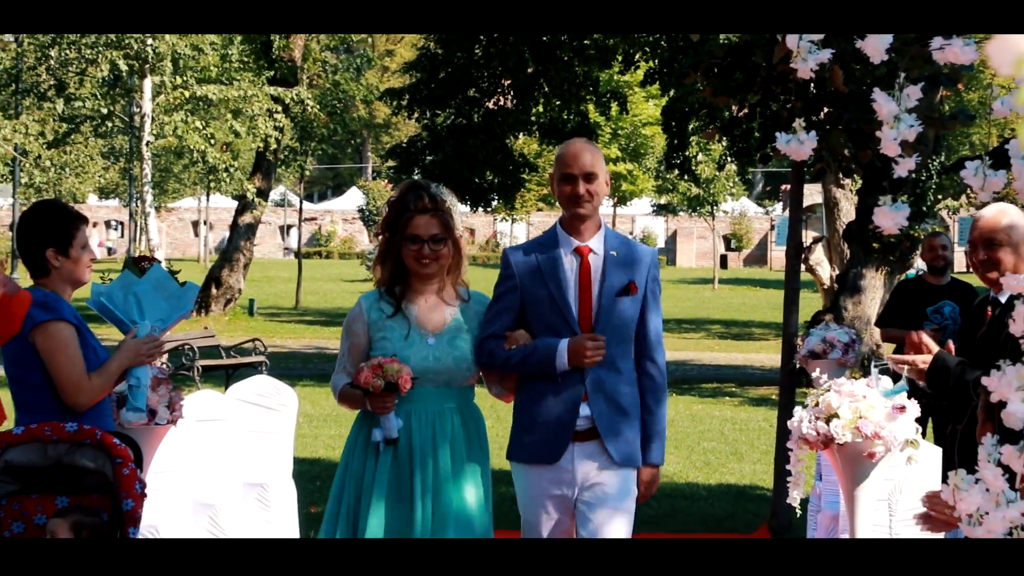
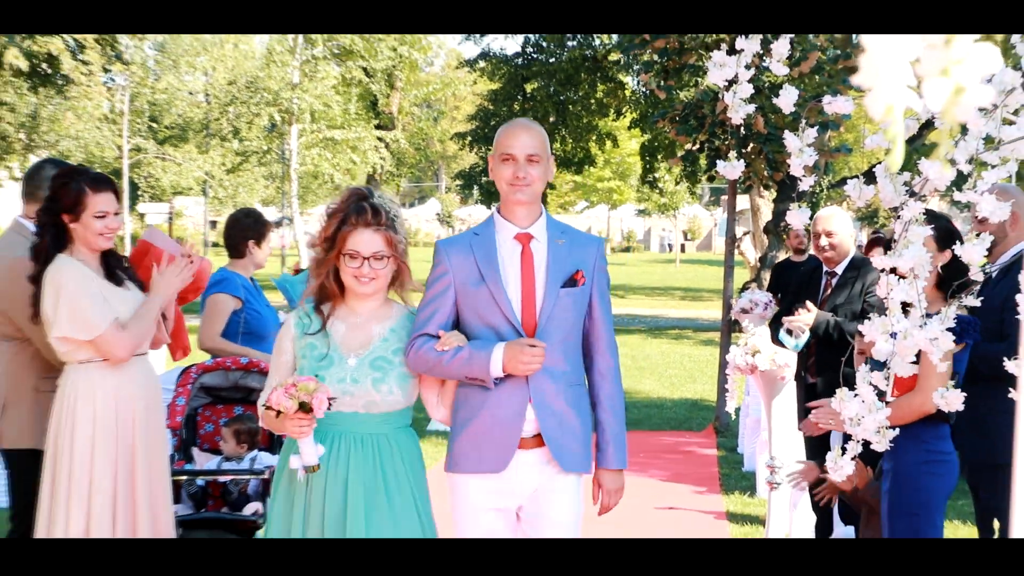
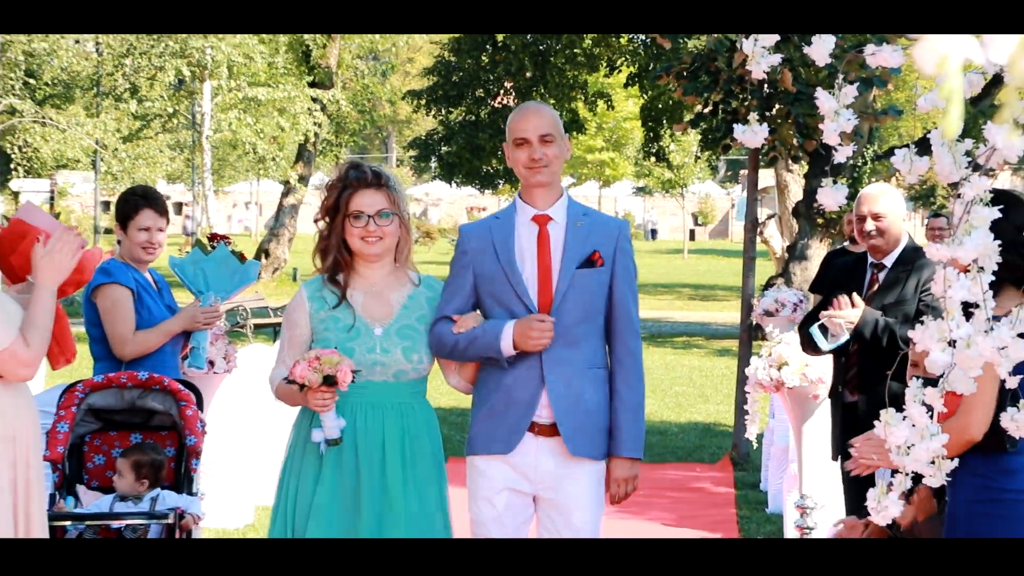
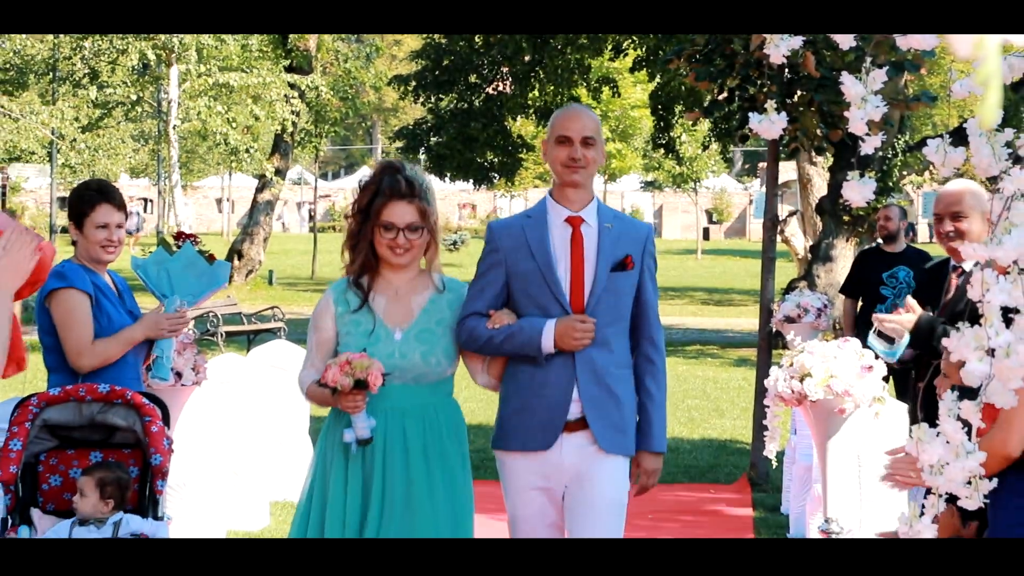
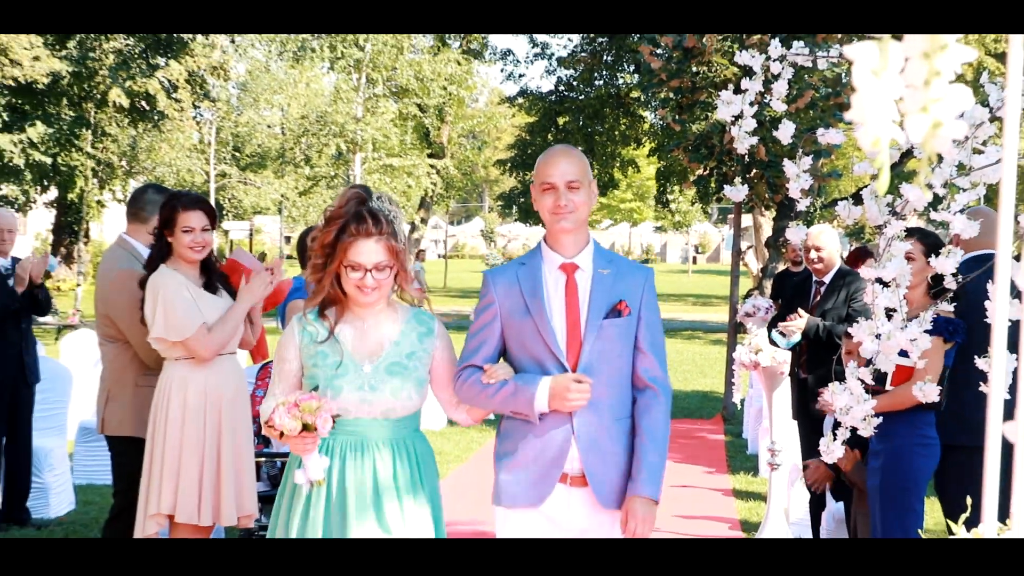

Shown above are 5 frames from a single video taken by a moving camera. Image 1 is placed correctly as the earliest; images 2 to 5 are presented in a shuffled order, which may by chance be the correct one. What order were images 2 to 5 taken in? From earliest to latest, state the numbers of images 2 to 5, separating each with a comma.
4, 3, 2, 5
